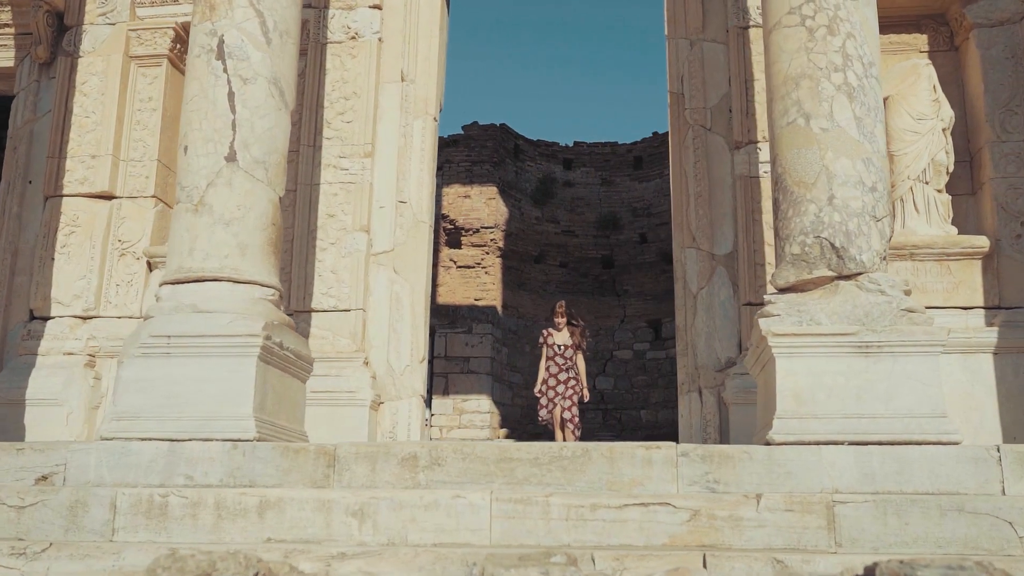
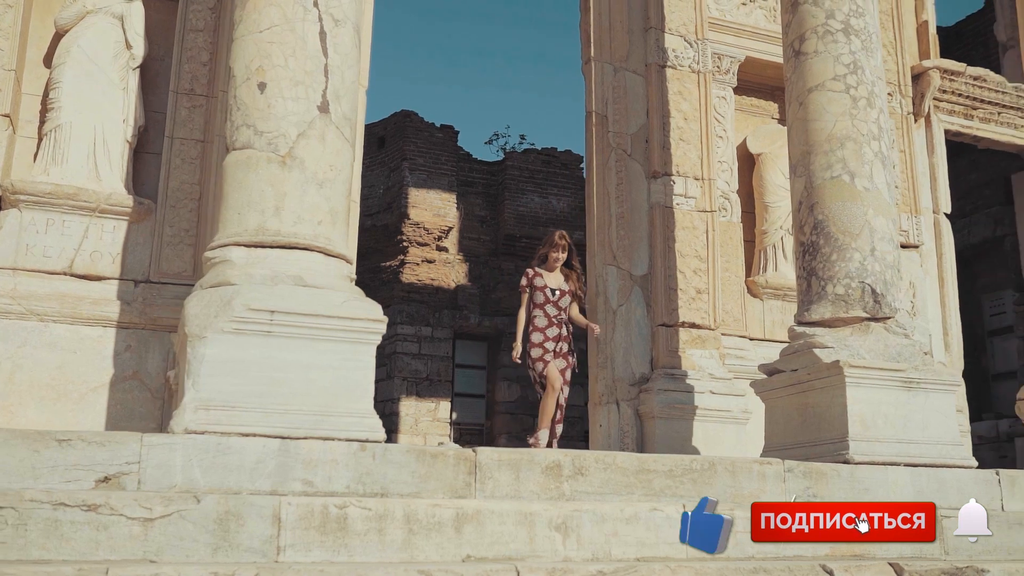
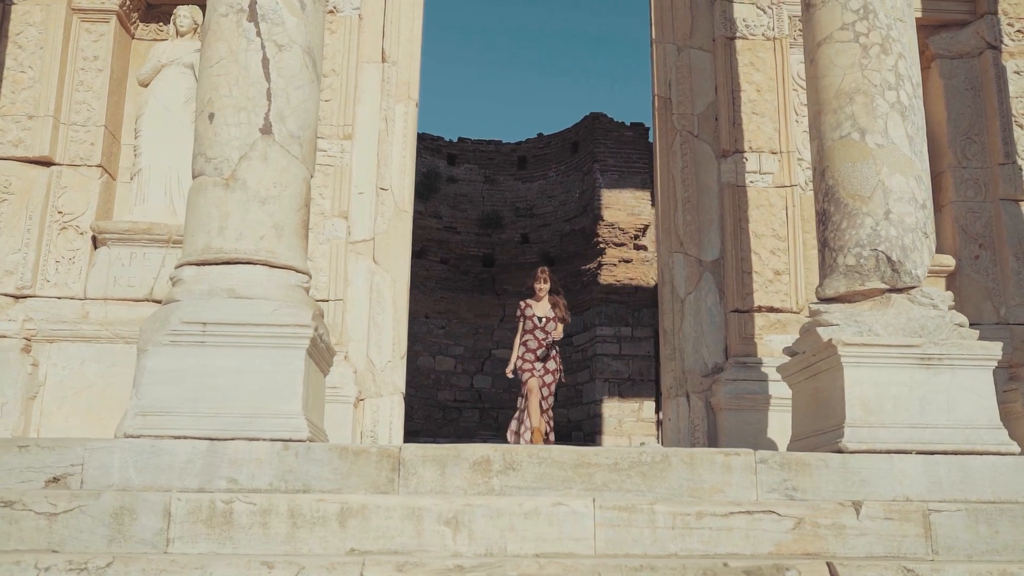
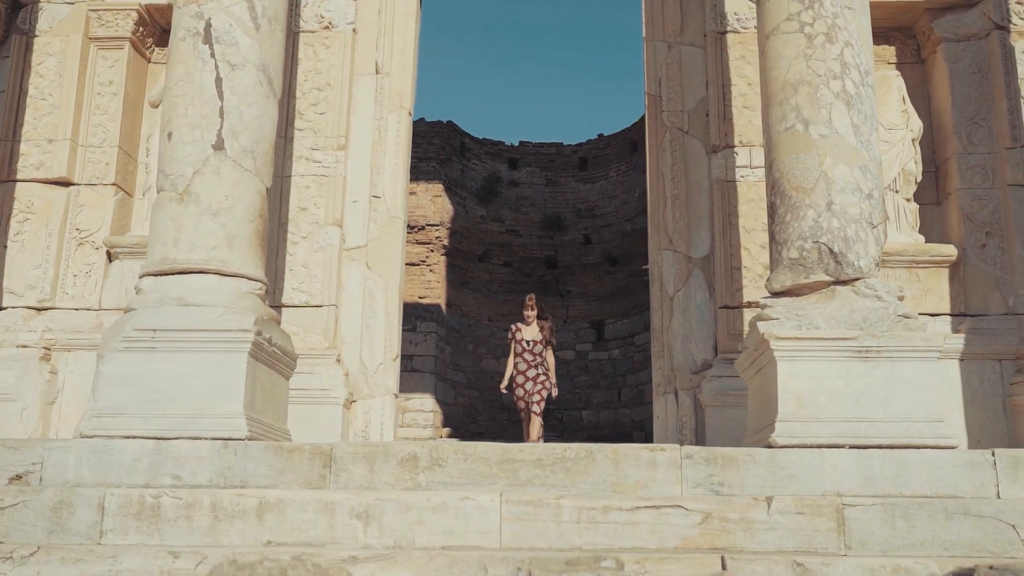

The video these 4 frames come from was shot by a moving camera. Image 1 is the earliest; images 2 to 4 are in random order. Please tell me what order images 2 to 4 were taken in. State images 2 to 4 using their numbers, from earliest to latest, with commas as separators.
4, 3, 2
